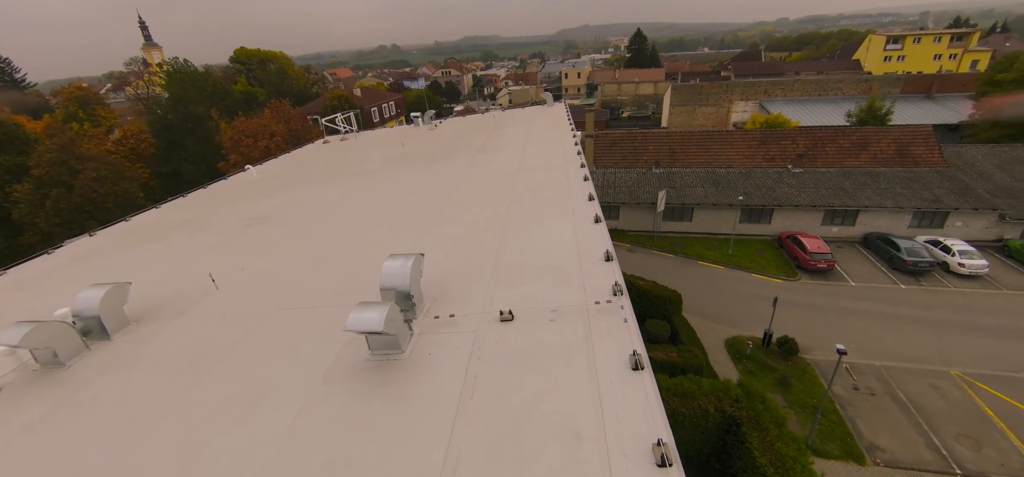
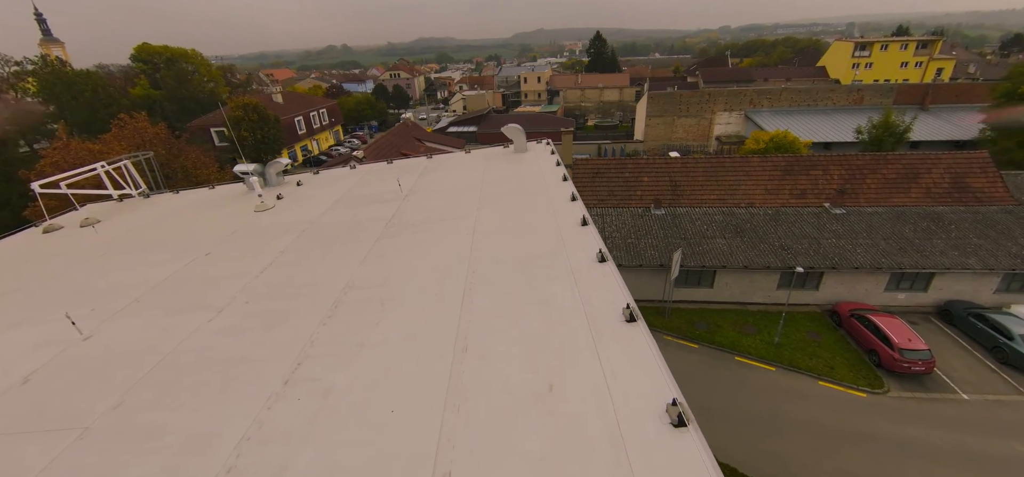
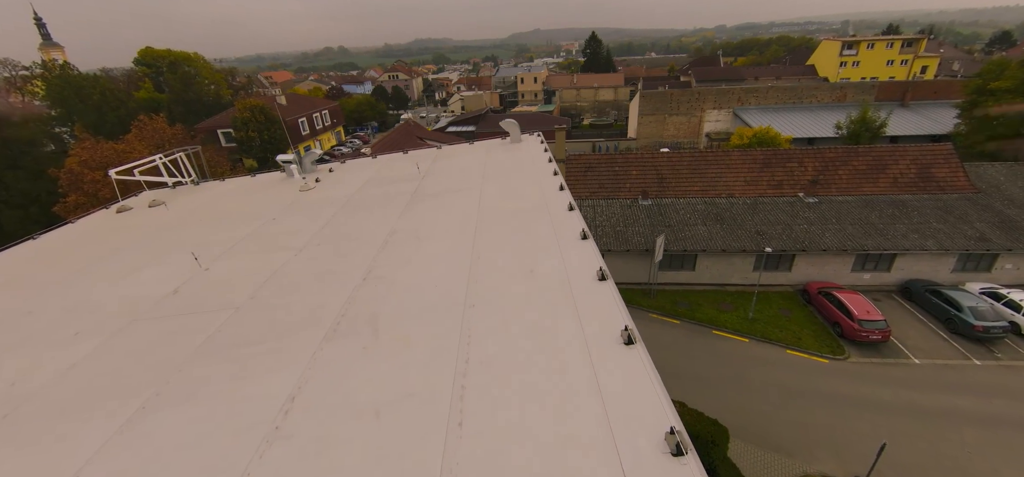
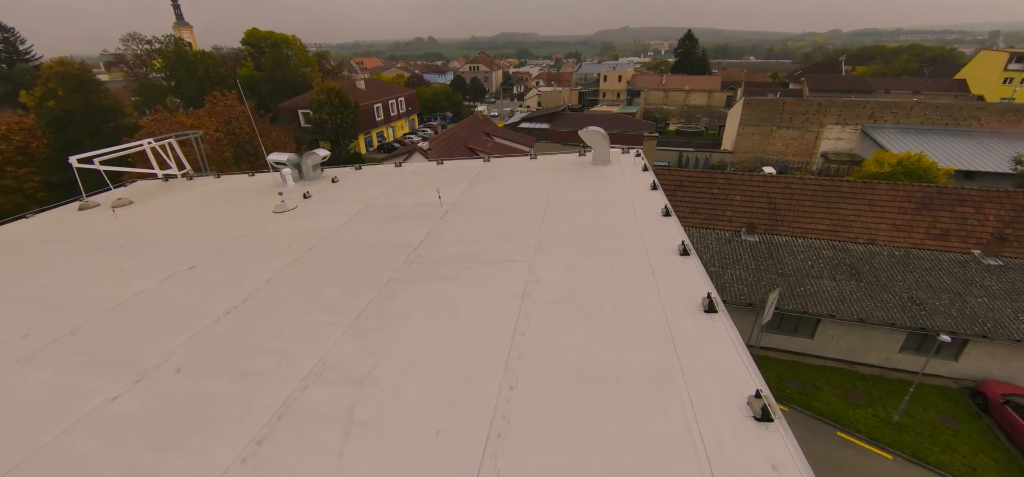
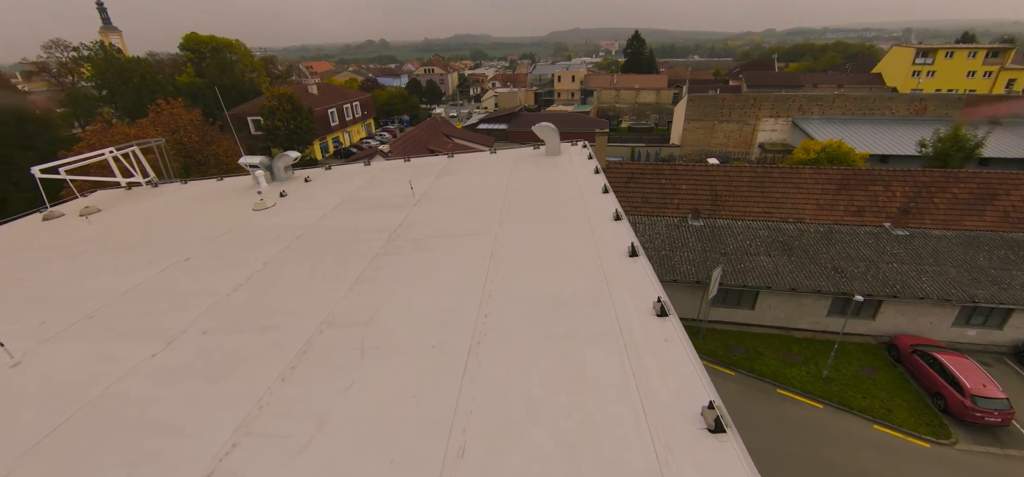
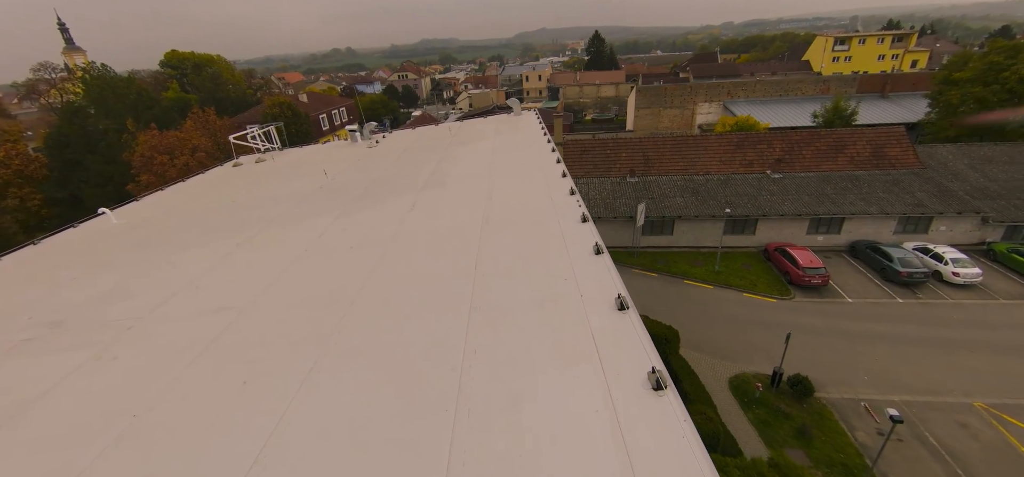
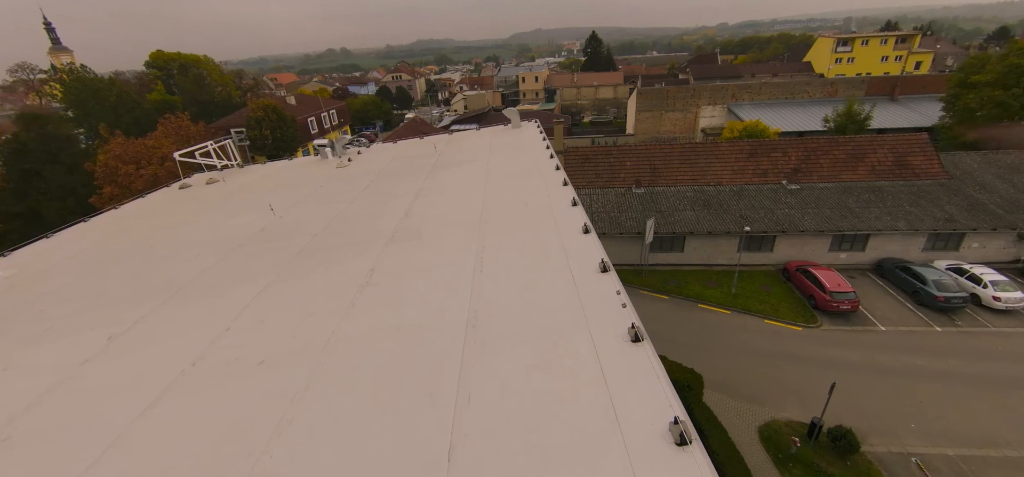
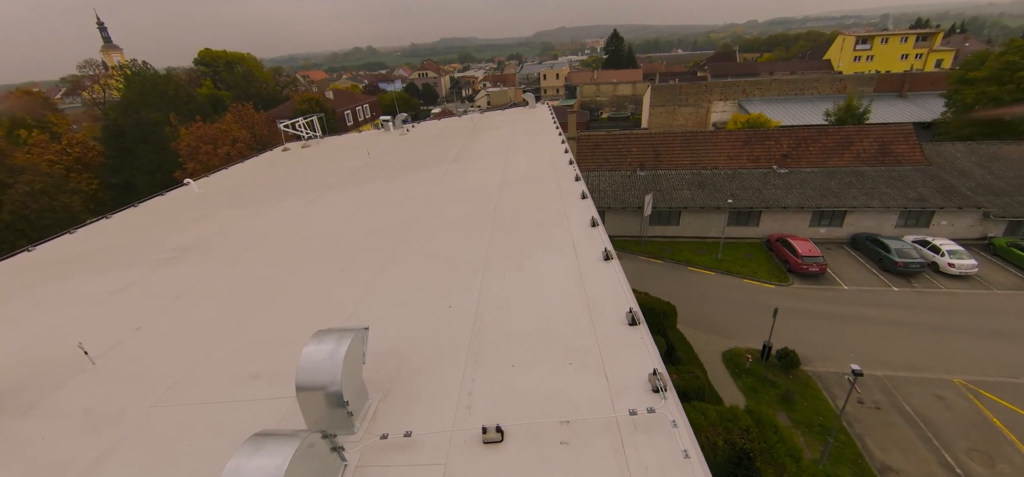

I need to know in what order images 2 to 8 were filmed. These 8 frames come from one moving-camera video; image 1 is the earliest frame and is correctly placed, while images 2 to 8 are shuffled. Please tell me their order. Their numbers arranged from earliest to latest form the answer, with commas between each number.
8, 6, 7, 3, 2, 5, 4
